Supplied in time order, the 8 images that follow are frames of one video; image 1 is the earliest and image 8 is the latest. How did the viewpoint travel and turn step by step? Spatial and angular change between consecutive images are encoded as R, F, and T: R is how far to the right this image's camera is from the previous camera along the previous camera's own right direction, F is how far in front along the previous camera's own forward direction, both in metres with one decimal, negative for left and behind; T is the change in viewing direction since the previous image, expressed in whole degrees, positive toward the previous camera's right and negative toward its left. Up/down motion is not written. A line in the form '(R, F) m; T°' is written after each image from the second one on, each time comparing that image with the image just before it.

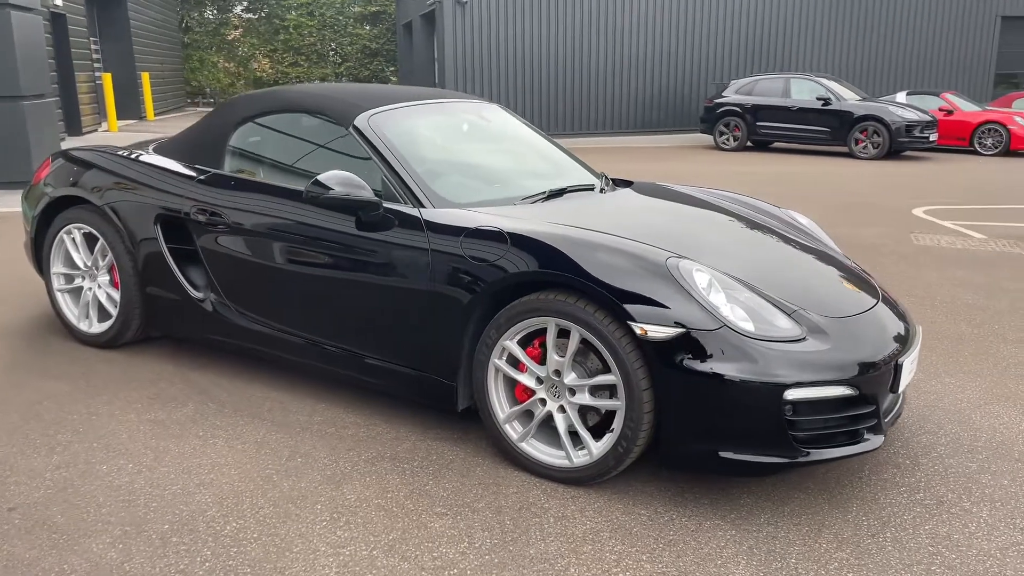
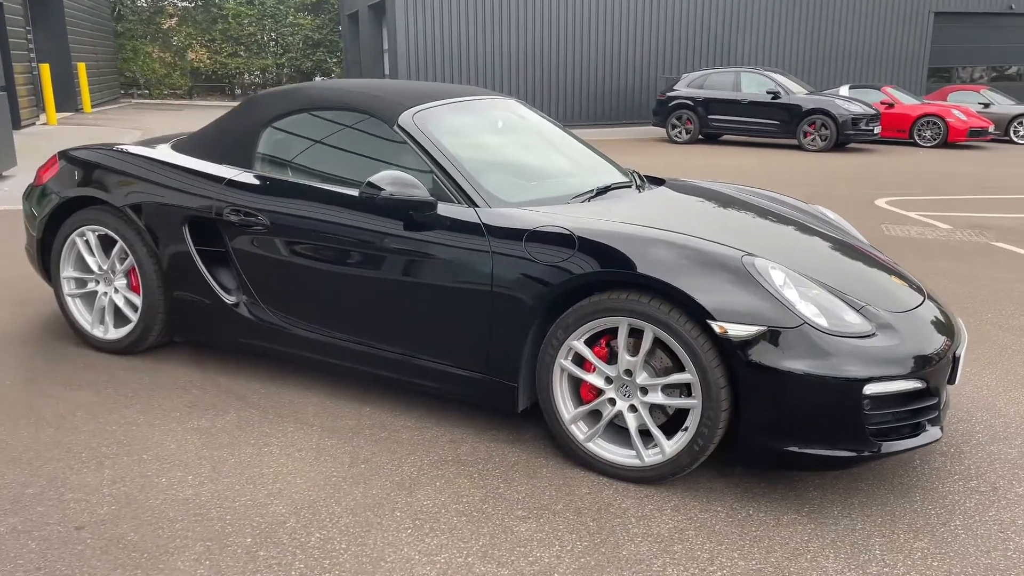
(-0.4, 0.0) m; +4°
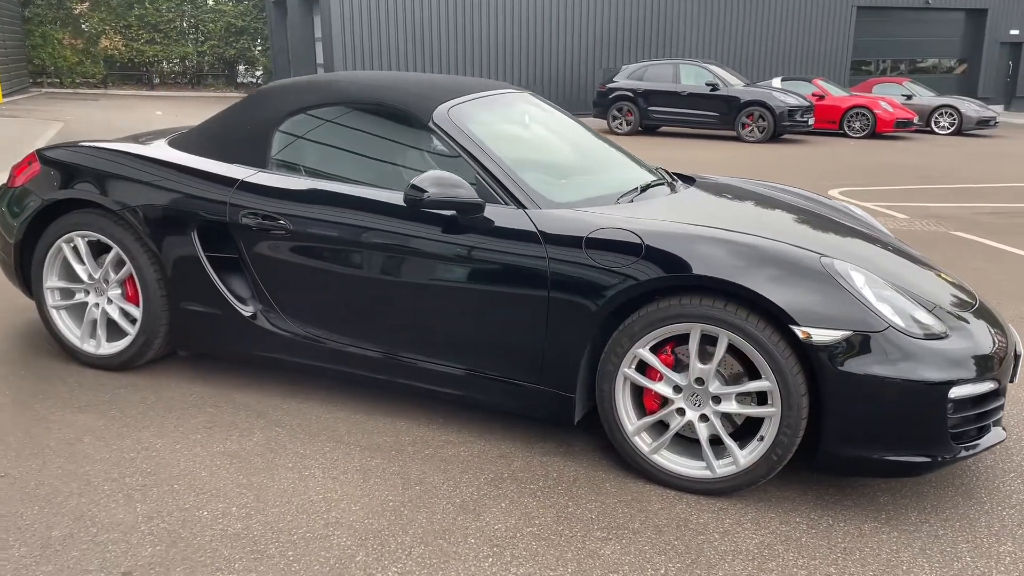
(-0.5, +0.2) m; +5°
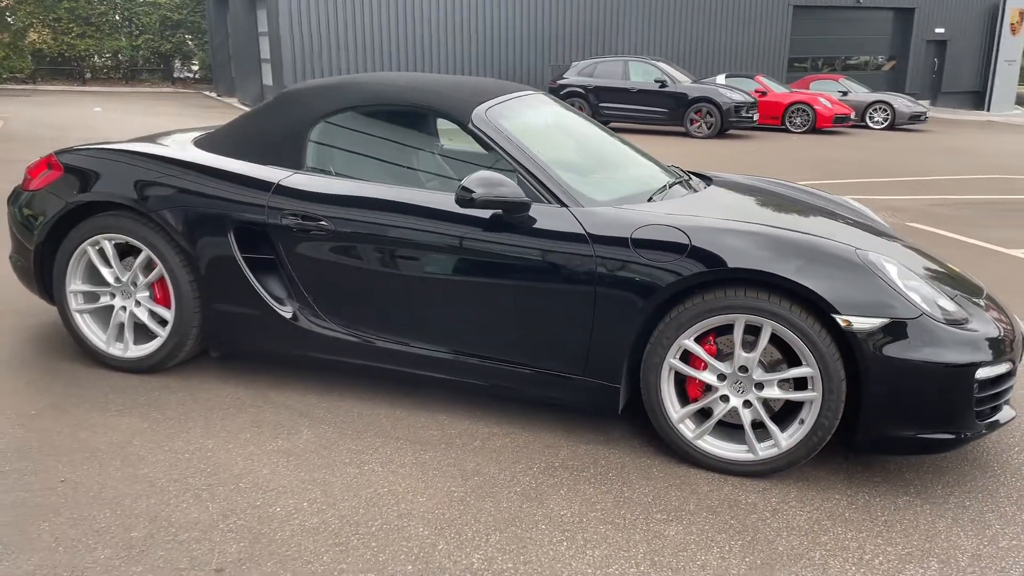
(-0.4, -0.1) m; +4°
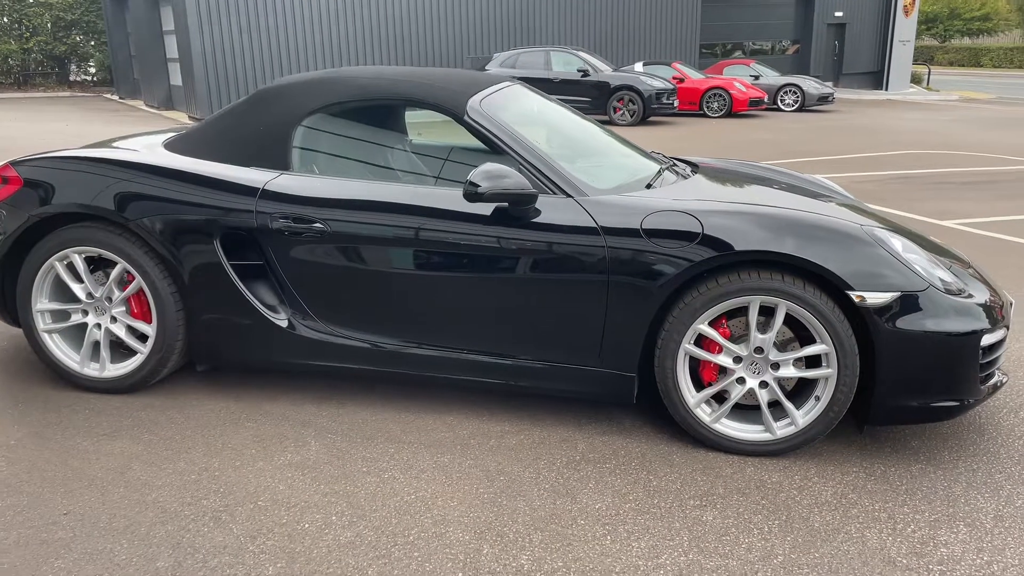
(-0.3, +0.1) m; +5°
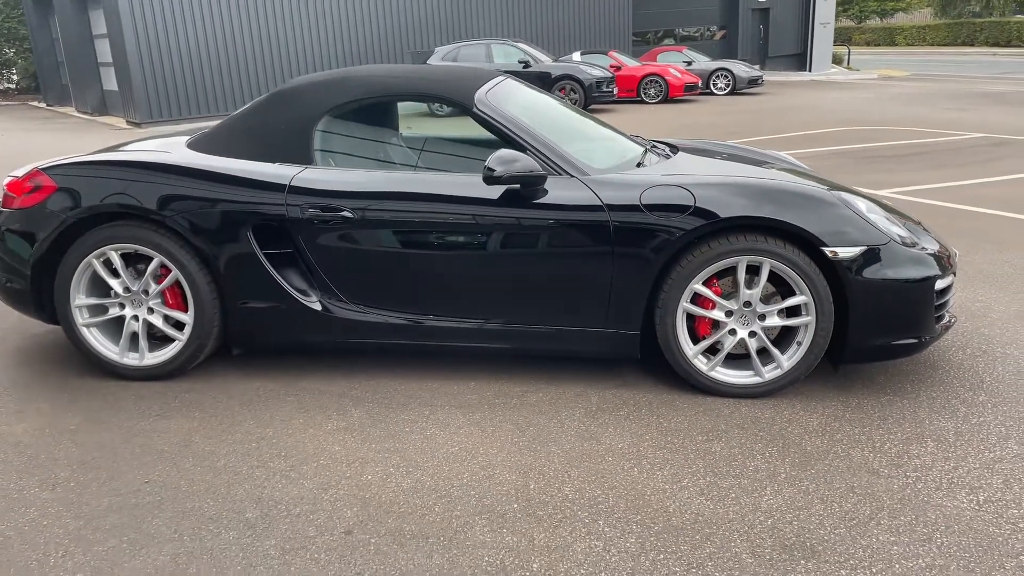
(-0.3, -0.3) m; +4°
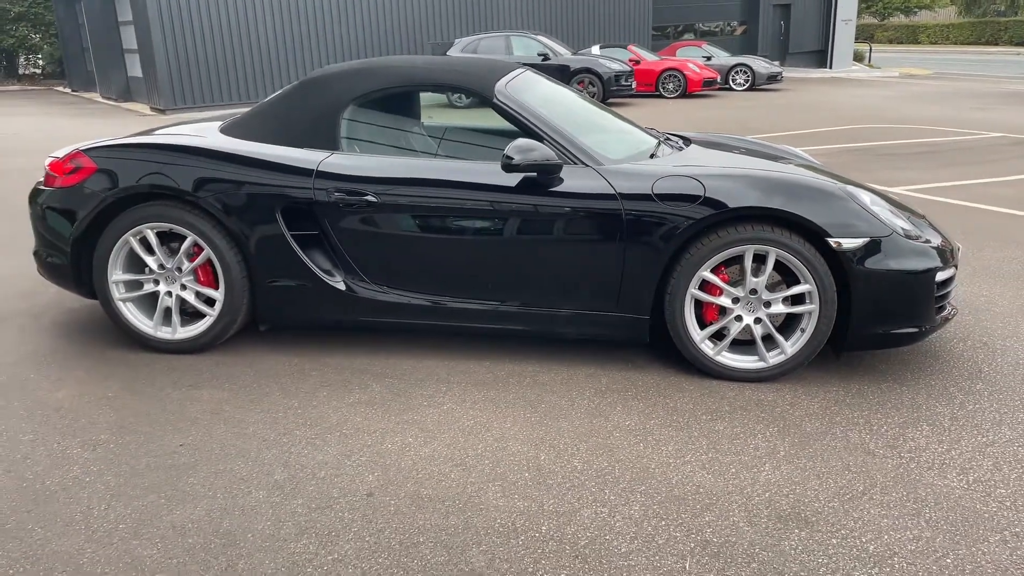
(0.0, -0.2) m; -1°
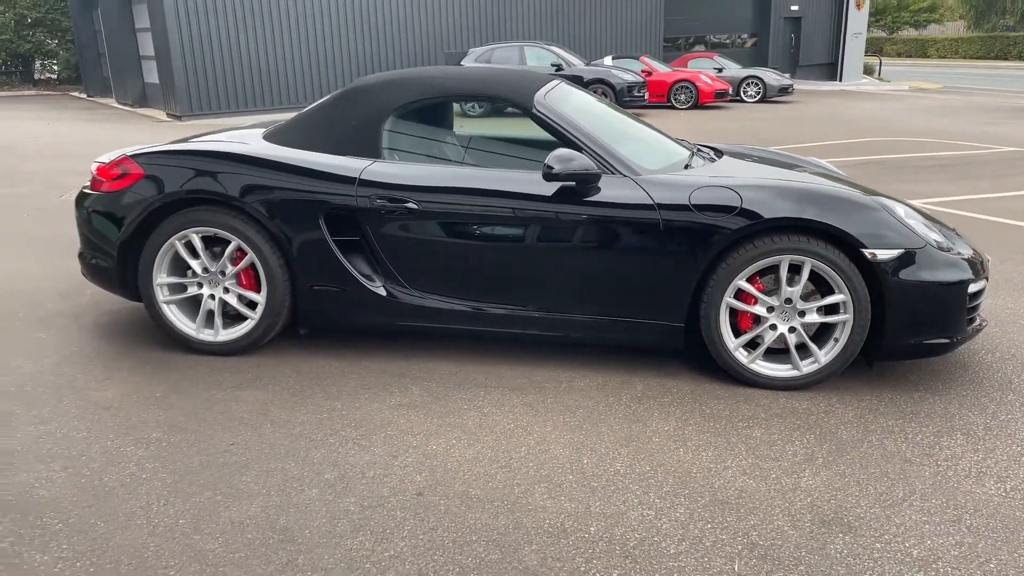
(-0.1, -0.1) m; 0°
